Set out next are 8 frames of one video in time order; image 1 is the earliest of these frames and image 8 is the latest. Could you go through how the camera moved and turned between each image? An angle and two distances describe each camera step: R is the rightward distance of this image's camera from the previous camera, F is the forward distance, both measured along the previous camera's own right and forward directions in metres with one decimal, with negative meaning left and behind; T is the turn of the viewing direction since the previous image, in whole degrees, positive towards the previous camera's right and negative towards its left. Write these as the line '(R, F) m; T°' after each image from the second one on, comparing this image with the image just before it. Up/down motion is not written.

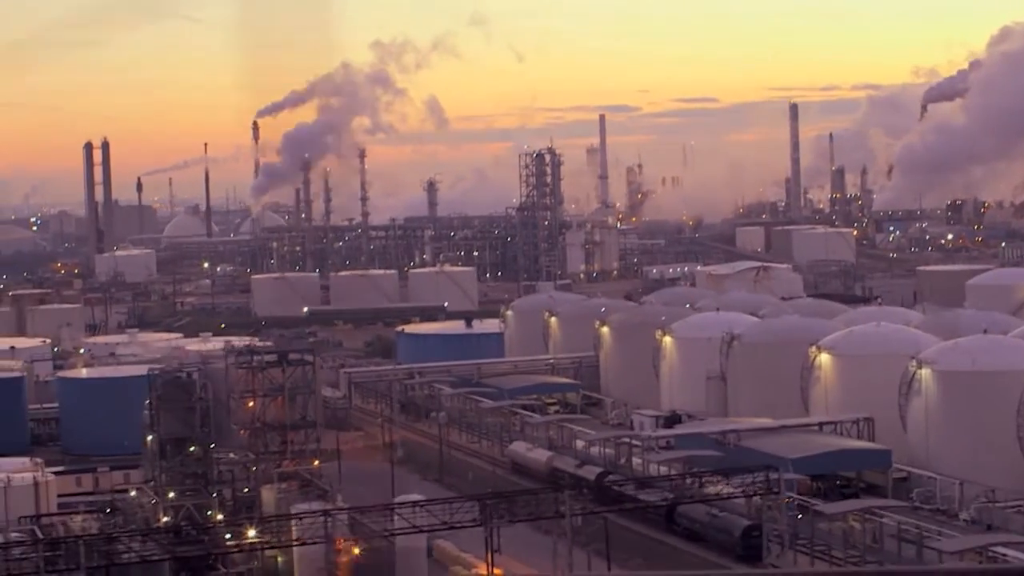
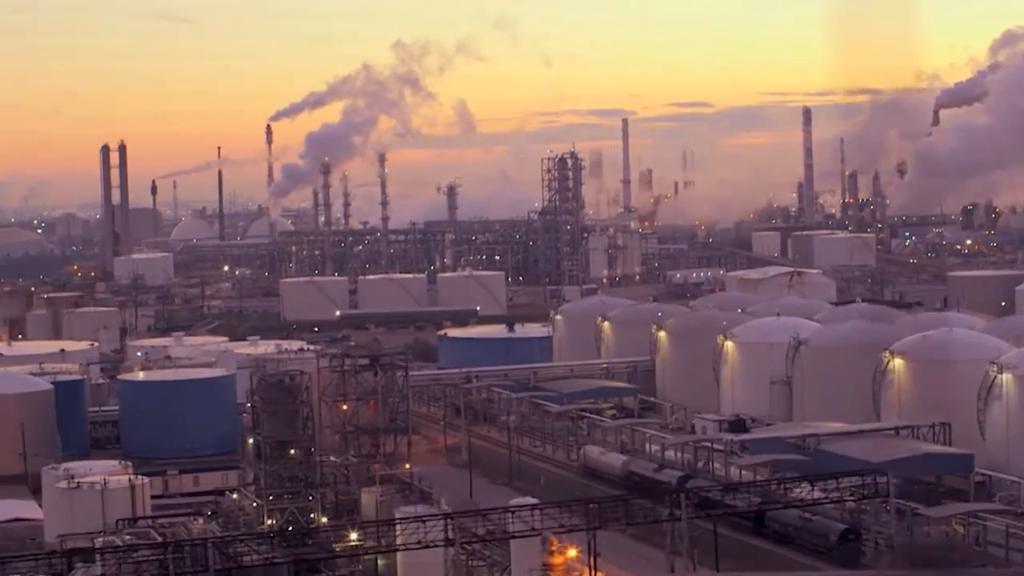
(-0.3, 0.0) m; 0°
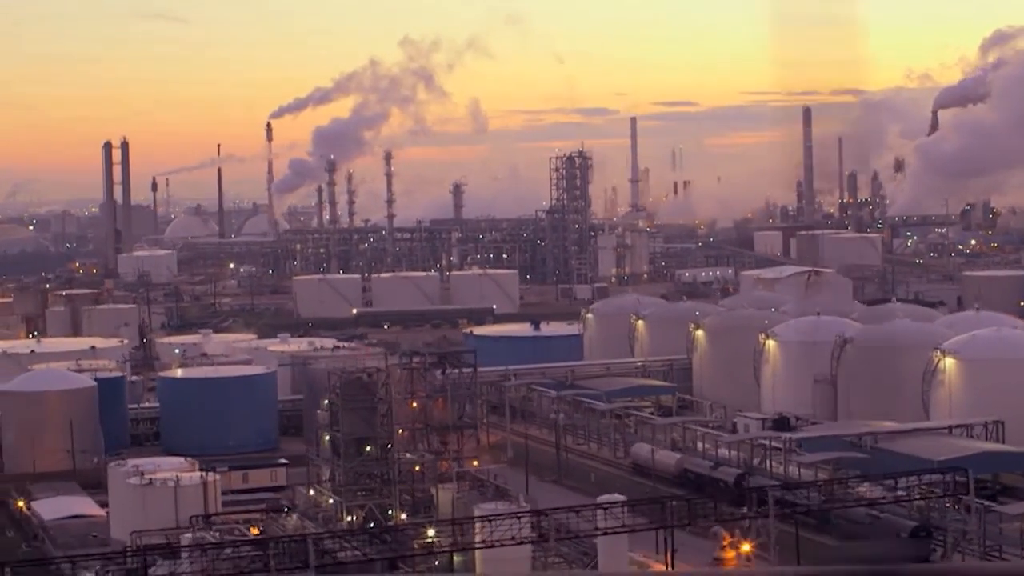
(-0.2, 0.0) m; 0°
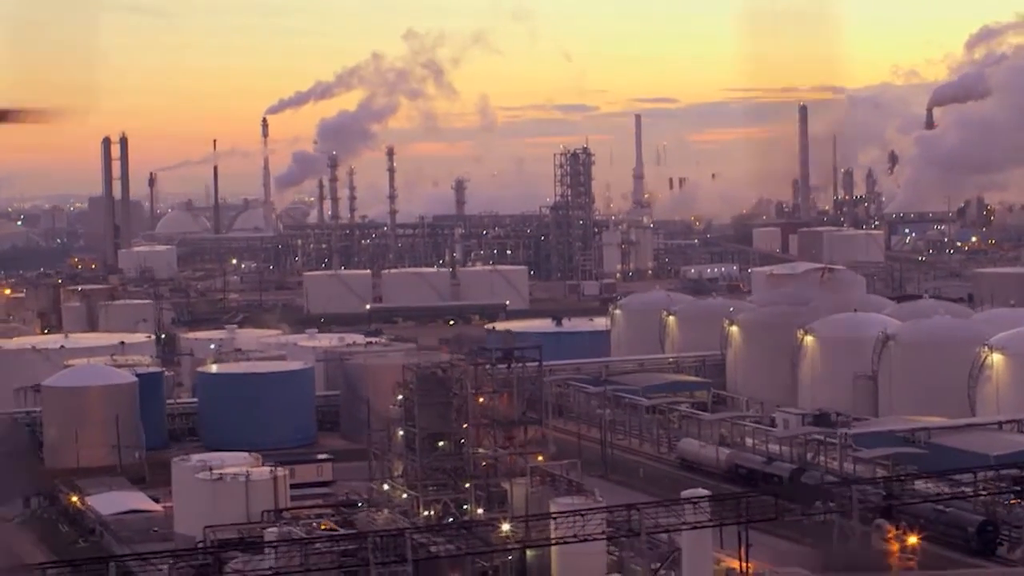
(-0.2, 0.0) m; 0°
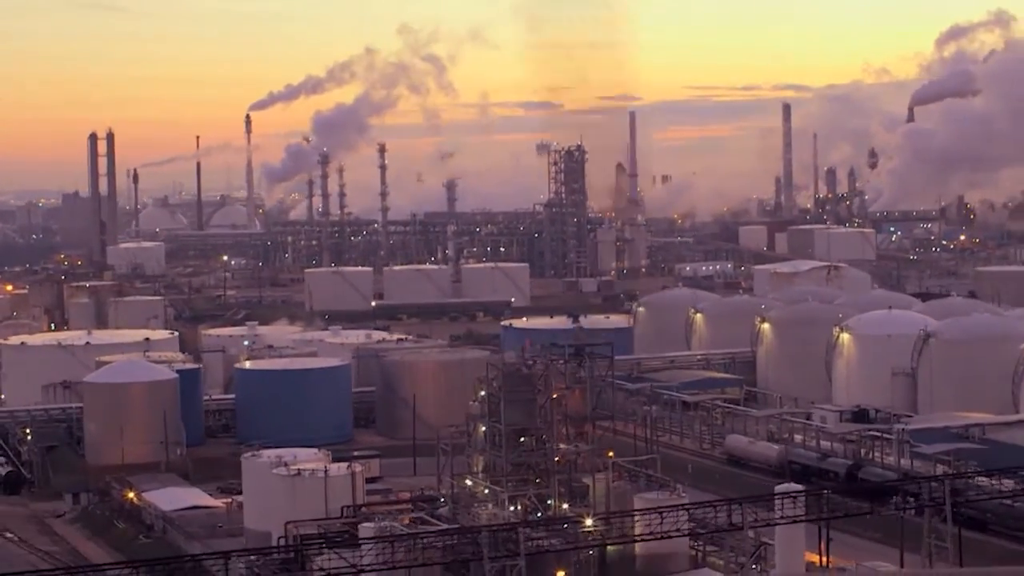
(-0.3, 0.0) m; +1°
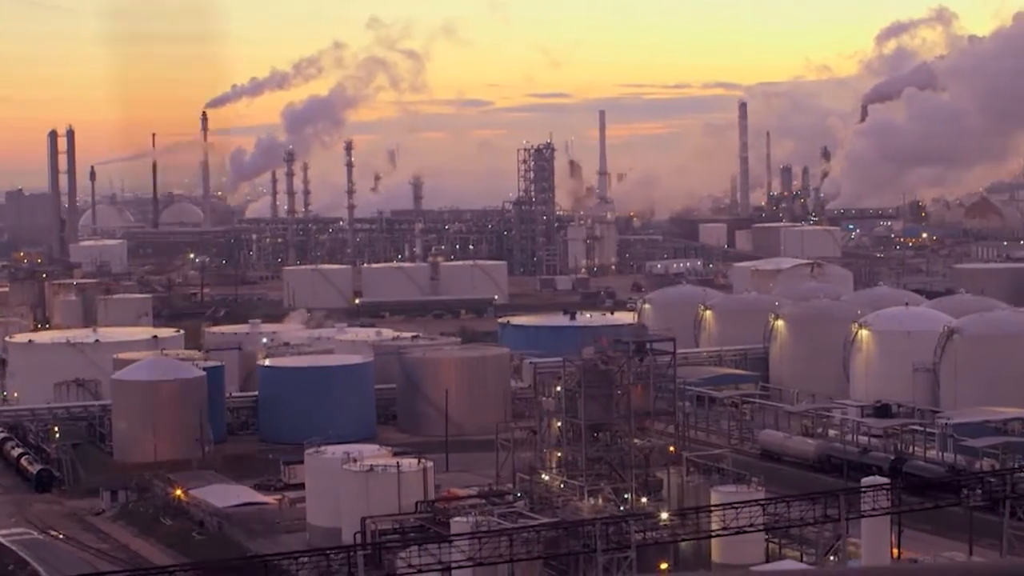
(-0.4, 0.0) m; +2°
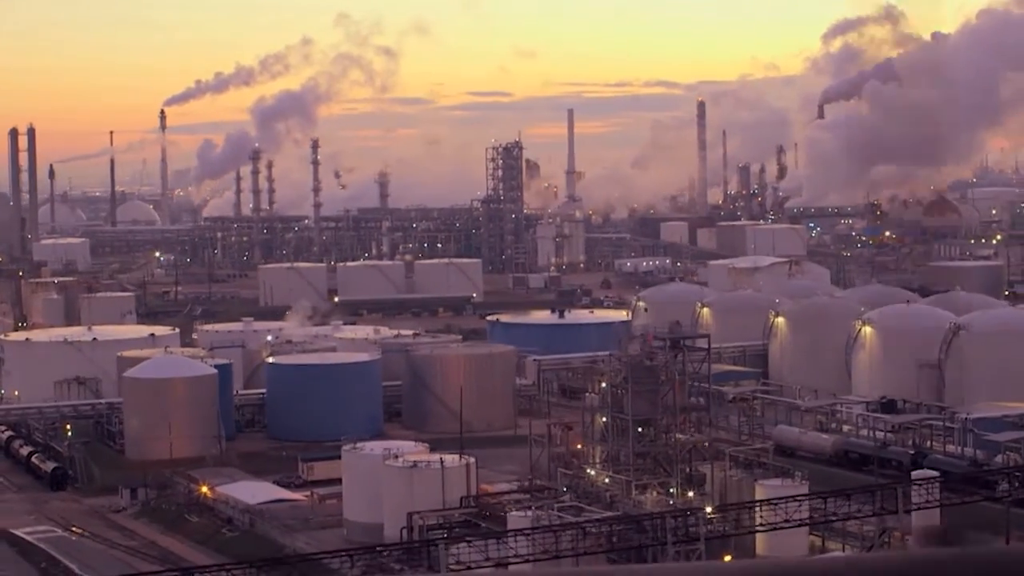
(-0.3, 0.0) m; +2°
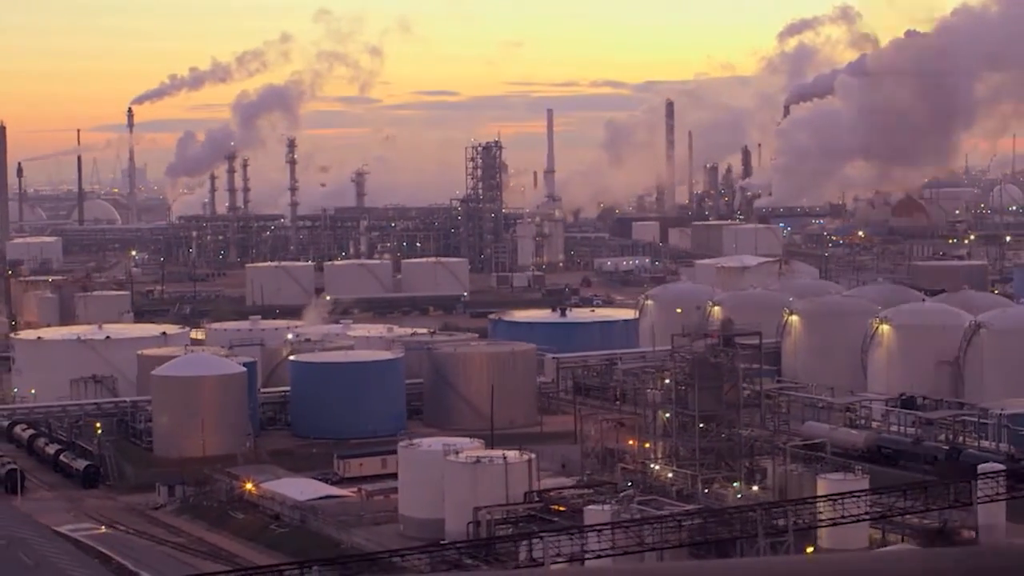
(-0.3, -0.1) m; +1°
